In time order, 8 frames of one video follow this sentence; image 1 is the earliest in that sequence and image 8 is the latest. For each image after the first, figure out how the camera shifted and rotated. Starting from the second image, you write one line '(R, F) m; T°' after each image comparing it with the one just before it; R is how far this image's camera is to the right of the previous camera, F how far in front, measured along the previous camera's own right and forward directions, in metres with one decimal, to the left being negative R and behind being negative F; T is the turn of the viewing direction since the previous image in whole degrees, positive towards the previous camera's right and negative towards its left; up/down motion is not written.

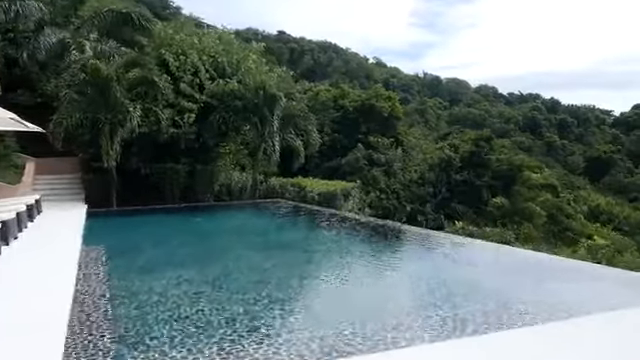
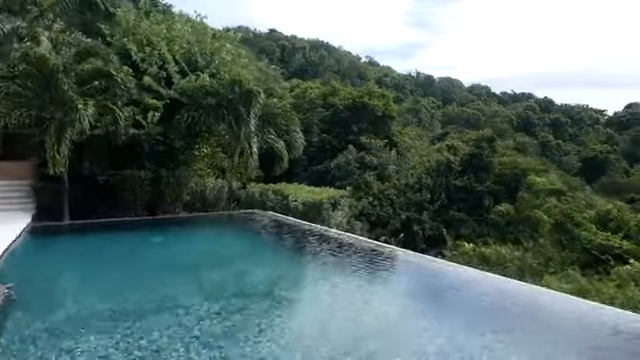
(+0.2, +1.8) m; +1°
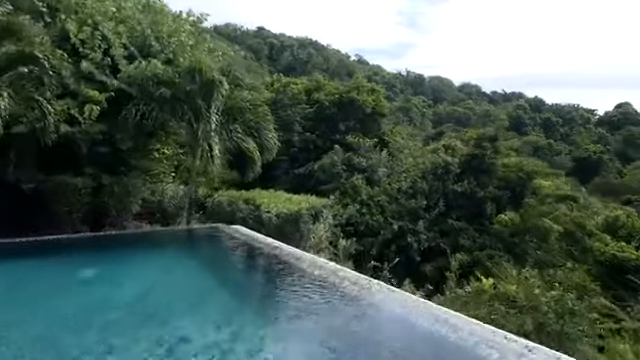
(+0.2, +2.1) m; +1°
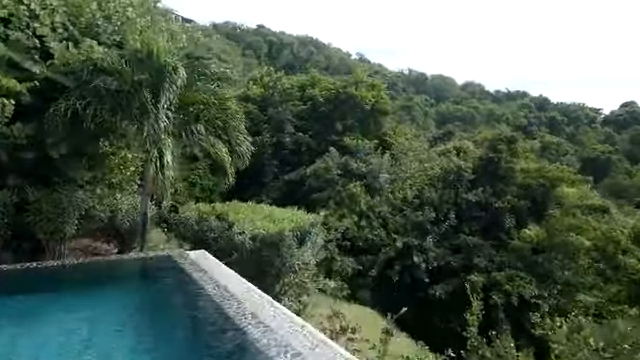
(+0.2, +2.2) m; 0°
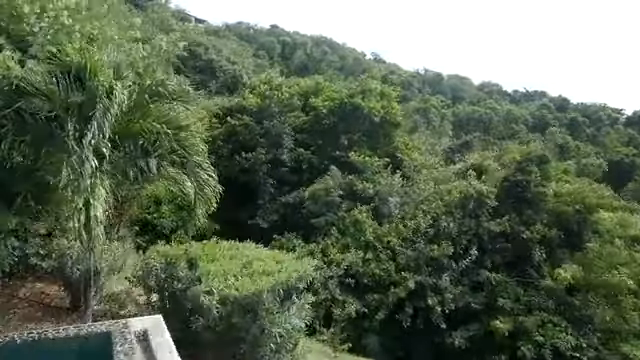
(+0.3, +1.9) m; -2°
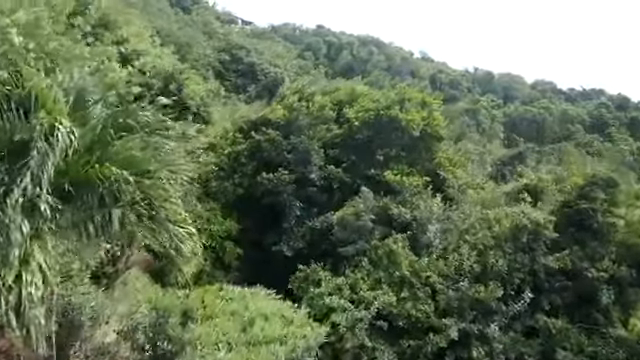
(+0.4, +1.5) m; -5°
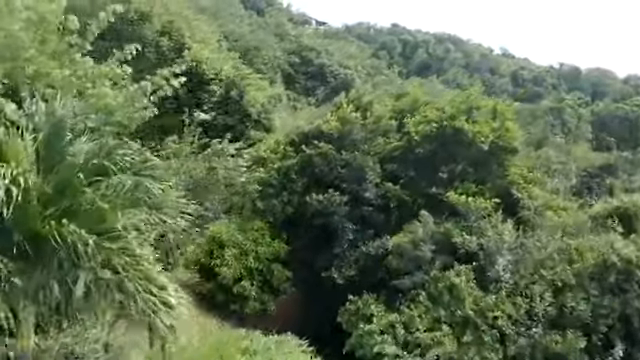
(+0.5, +1.2) m; -8°
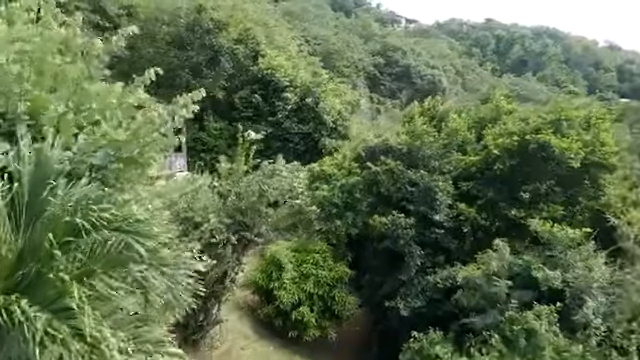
(+0.5, +1.0) m; -9°
